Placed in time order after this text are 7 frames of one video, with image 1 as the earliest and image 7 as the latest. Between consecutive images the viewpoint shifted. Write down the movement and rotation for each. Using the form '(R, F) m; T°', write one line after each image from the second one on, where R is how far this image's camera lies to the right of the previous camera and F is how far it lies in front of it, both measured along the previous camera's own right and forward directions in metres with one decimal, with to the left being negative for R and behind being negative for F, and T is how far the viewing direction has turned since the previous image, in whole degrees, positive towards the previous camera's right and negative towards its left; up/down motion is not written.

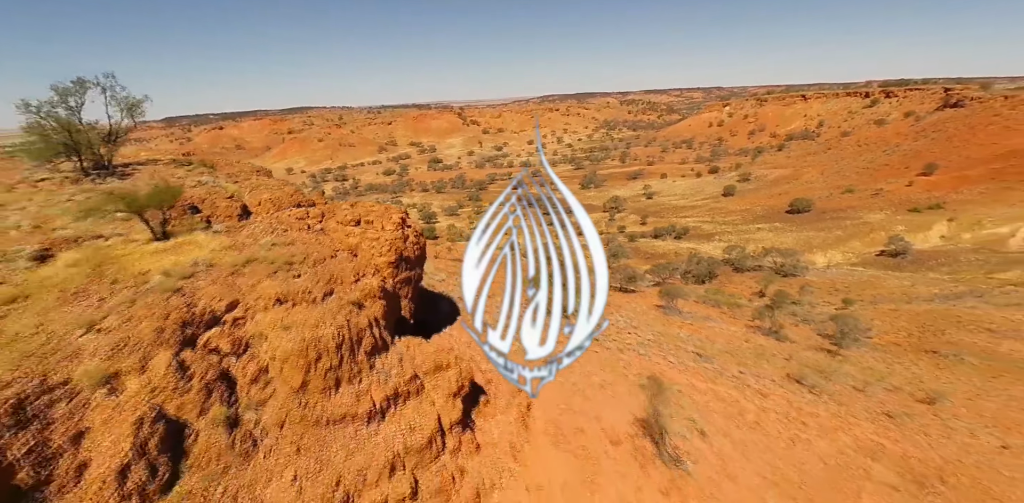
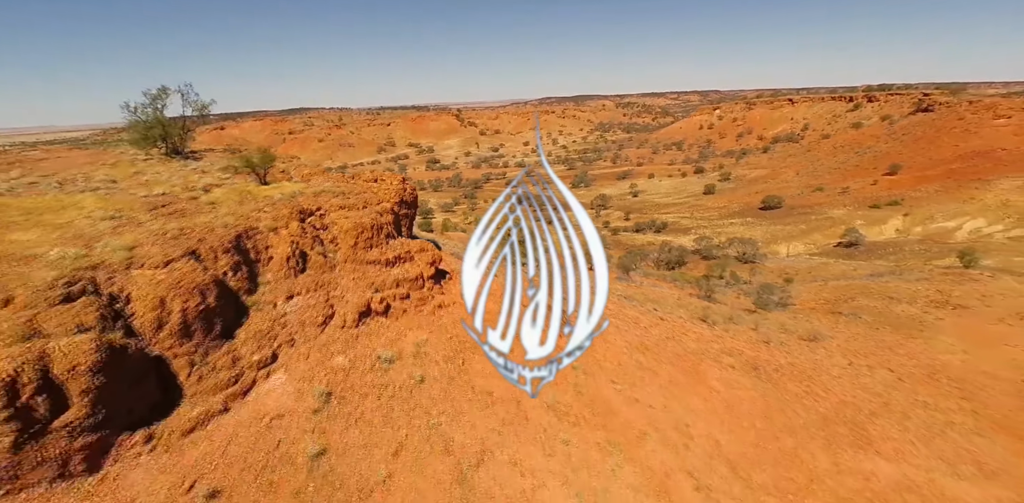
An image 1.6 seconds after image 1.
(+0.8, -3.5) m; 0°
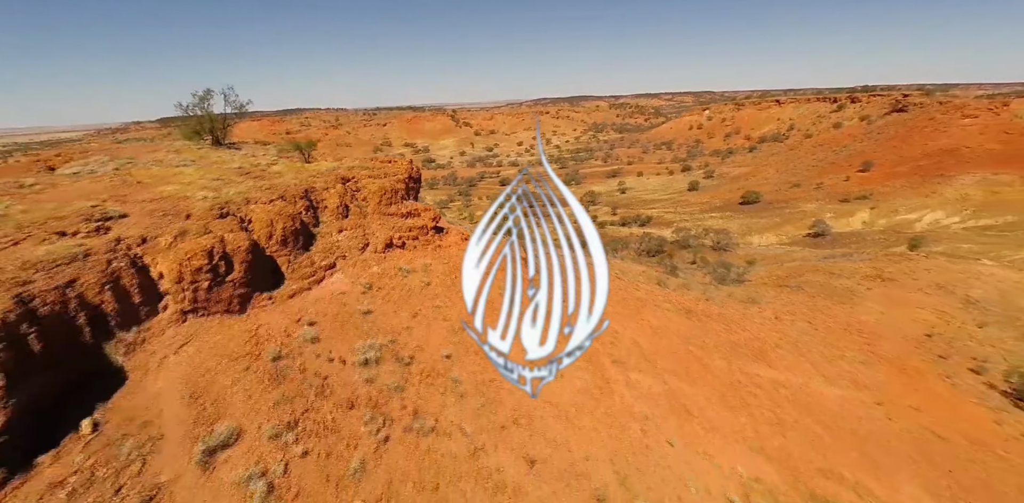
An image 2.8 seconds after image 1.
(+0.4, -2.9) m; +1°
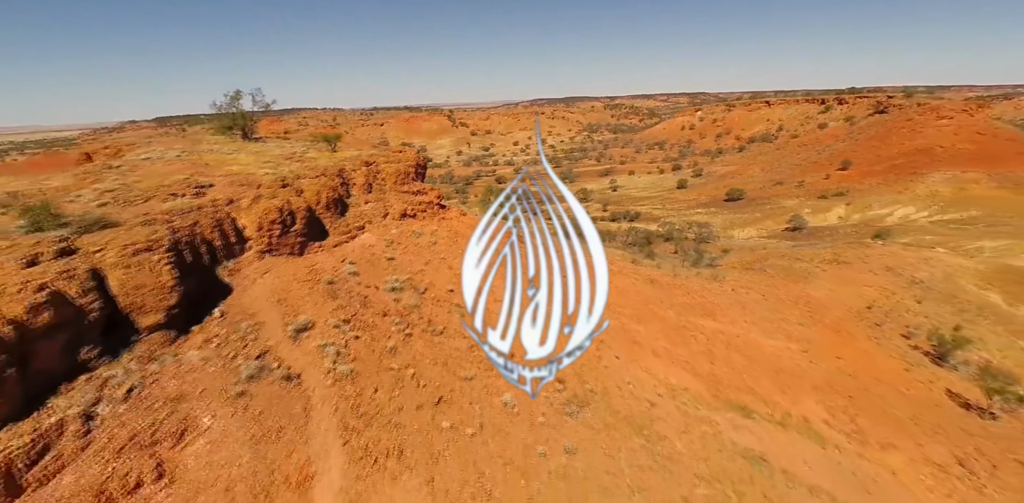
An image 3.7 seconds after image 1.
(+0.2, -2.4) m; 0°
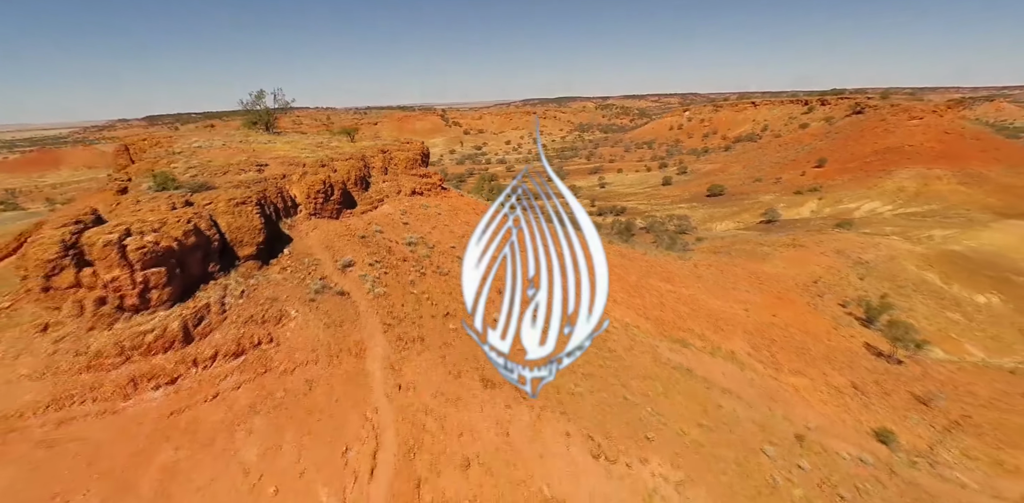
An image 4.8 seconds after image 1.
(+0.1, -2.7) m; +1°
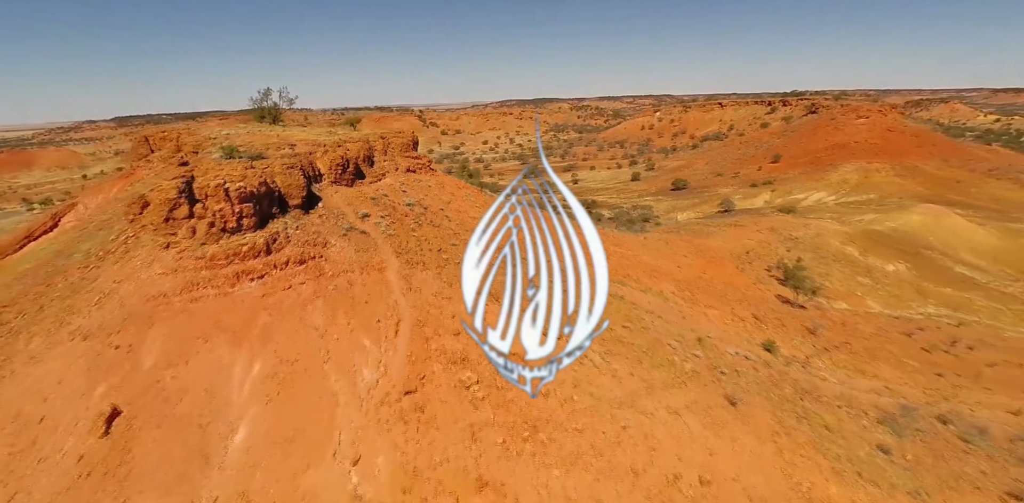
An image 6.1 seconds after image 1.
(+0.1, -3.6) m; +3°
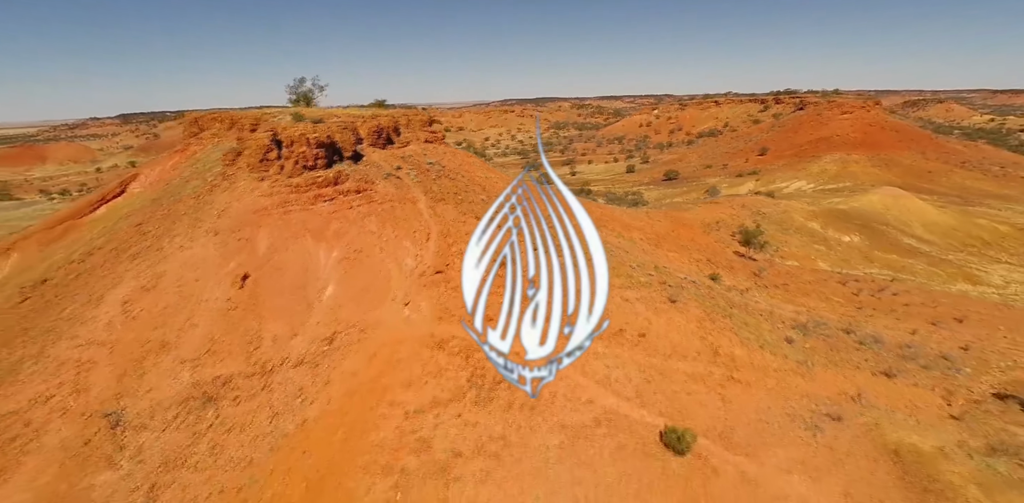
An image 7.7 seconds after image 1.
(+0.1, -4.1) m; 0°
